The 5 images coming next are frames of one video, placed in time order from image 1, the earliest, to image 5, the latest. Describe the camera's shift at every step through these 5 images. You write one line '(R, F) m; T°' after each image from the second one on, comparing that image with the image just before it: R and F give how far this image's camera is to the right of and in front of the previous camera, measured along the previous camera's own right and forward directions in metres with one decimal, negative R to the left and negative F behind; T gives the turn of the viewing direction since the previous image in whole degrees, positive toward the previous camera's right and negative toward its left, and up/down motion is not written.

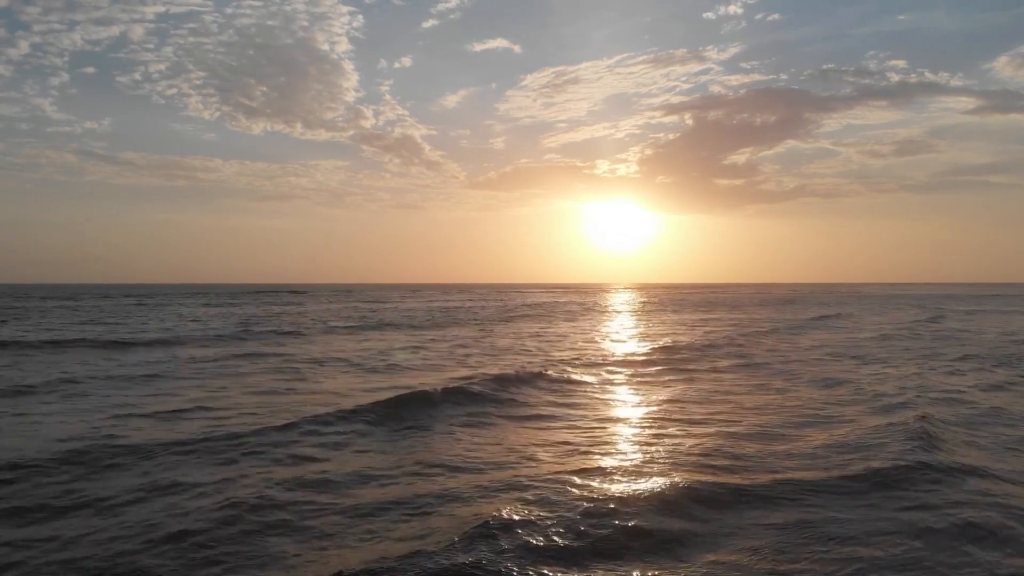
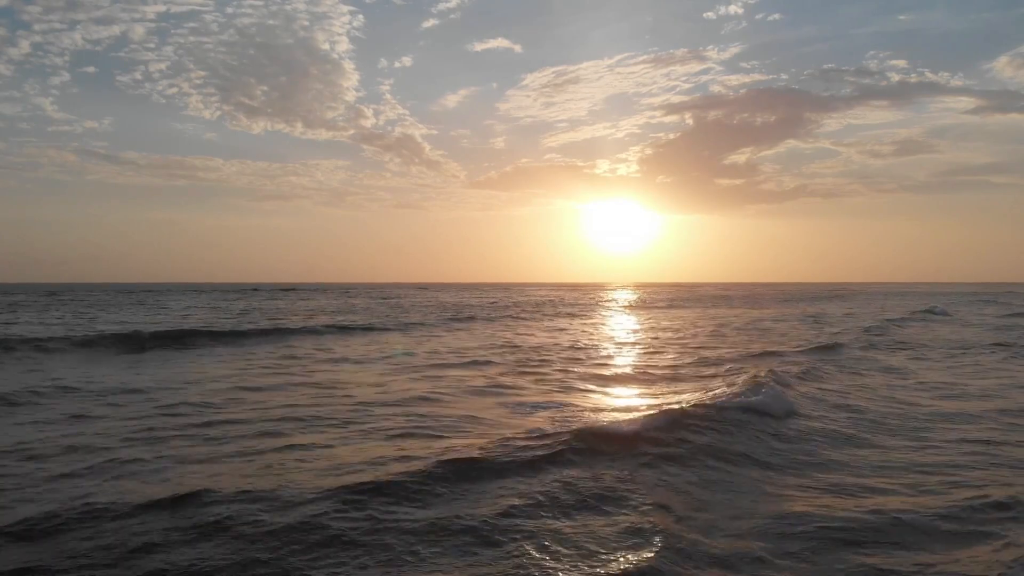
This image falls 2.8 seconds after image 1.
(-0.7, +0.8) m; 0°
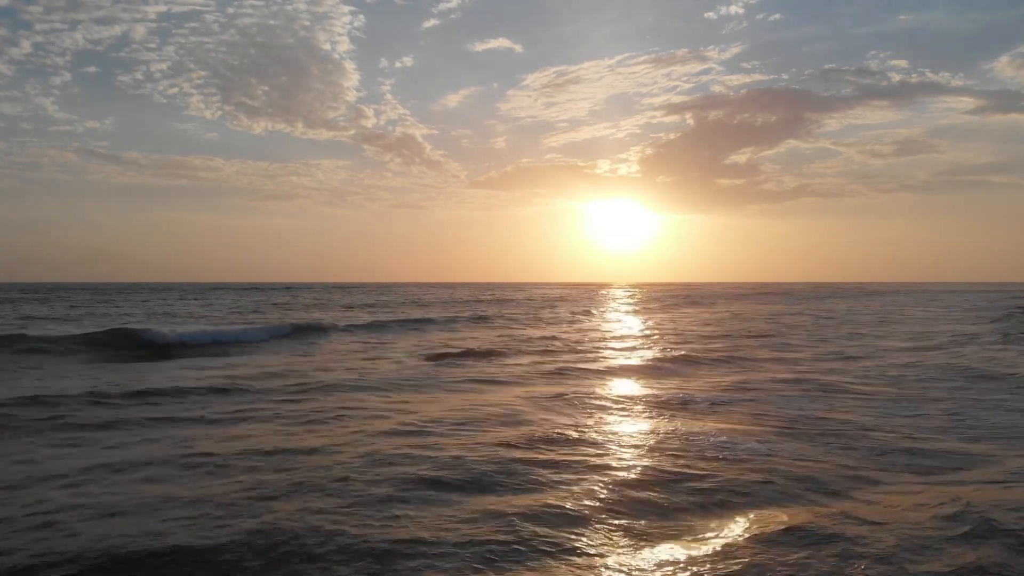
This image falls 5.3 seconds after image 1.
(-1.3, +1.7) m; 0°
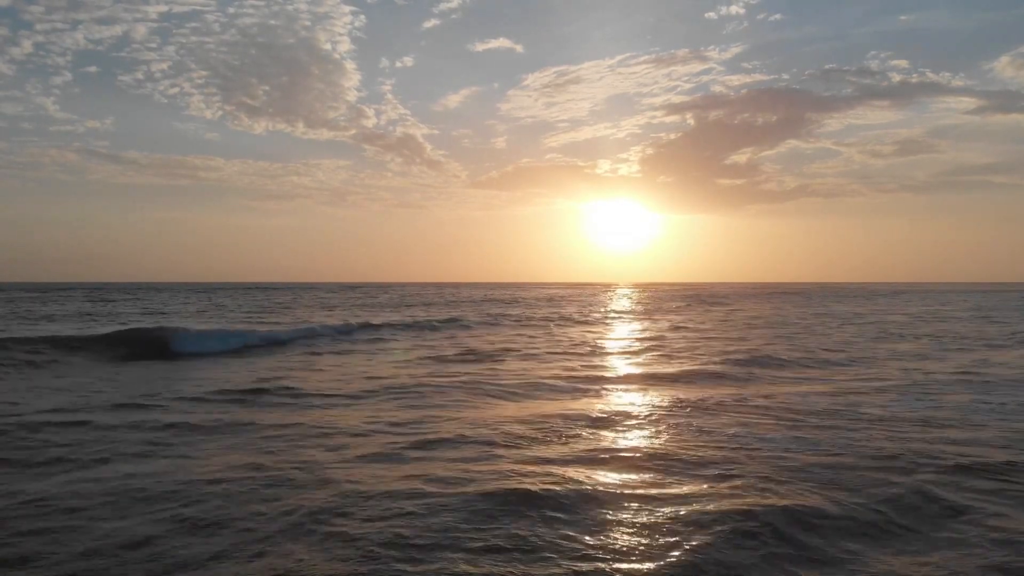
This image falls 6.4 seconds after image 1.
(-0.8, -1.3) m; 0°
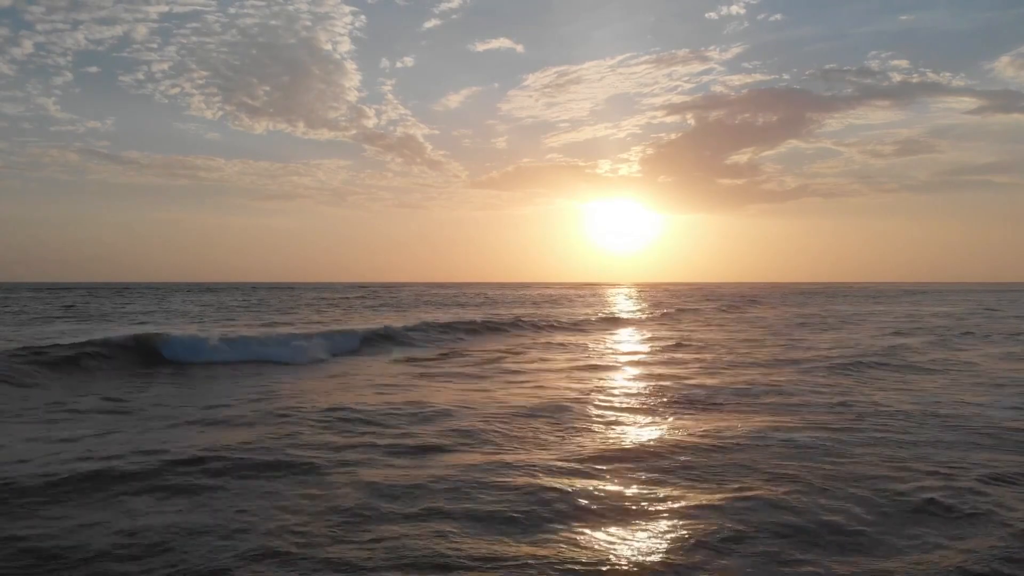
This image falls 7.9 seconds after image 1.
(-1.4, +0.5) m; 0°
